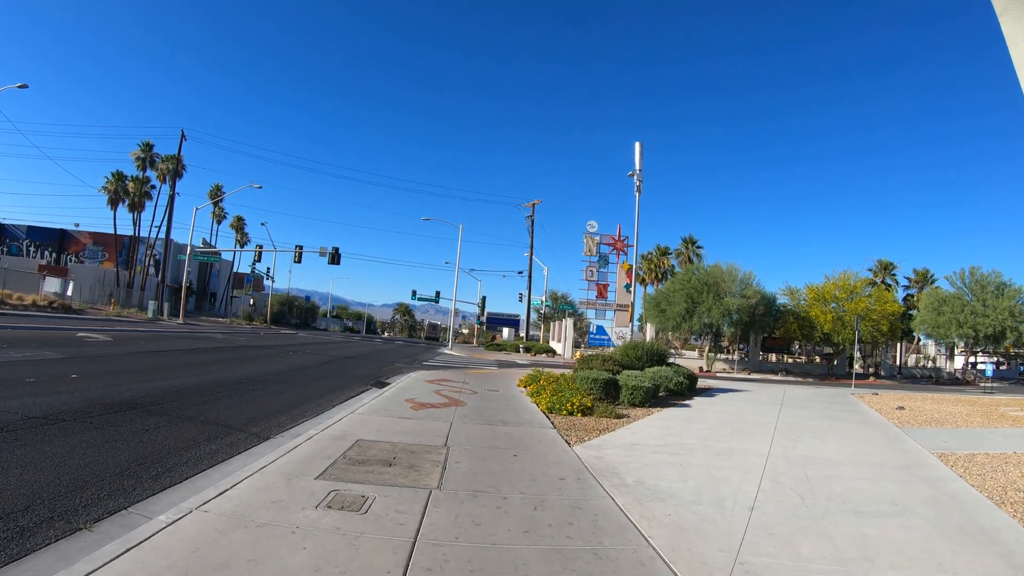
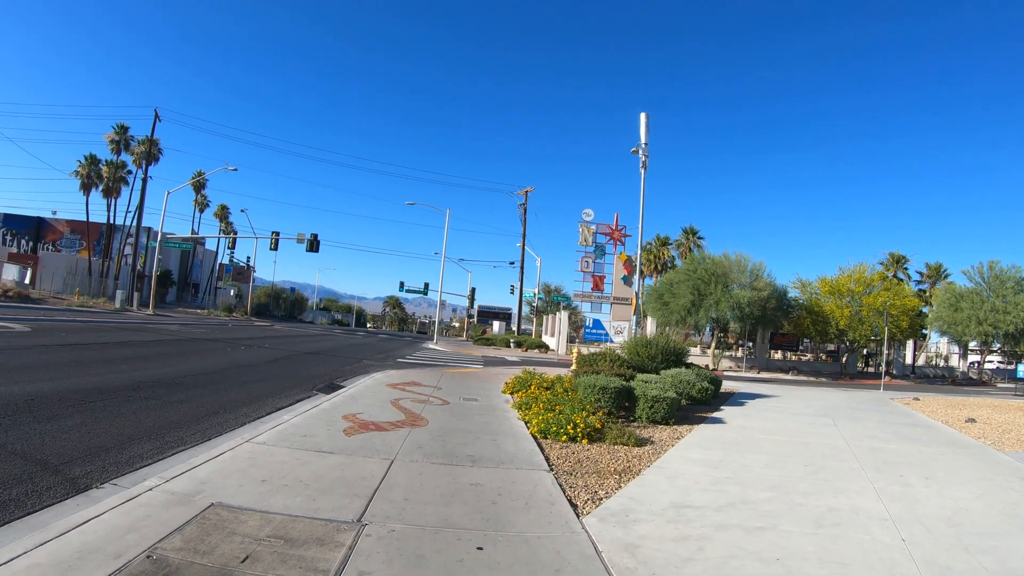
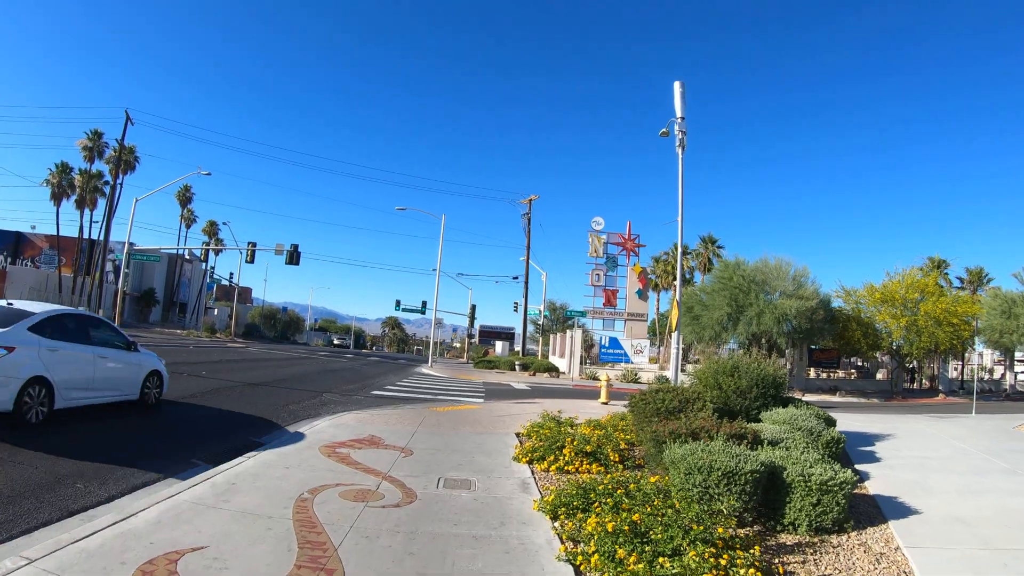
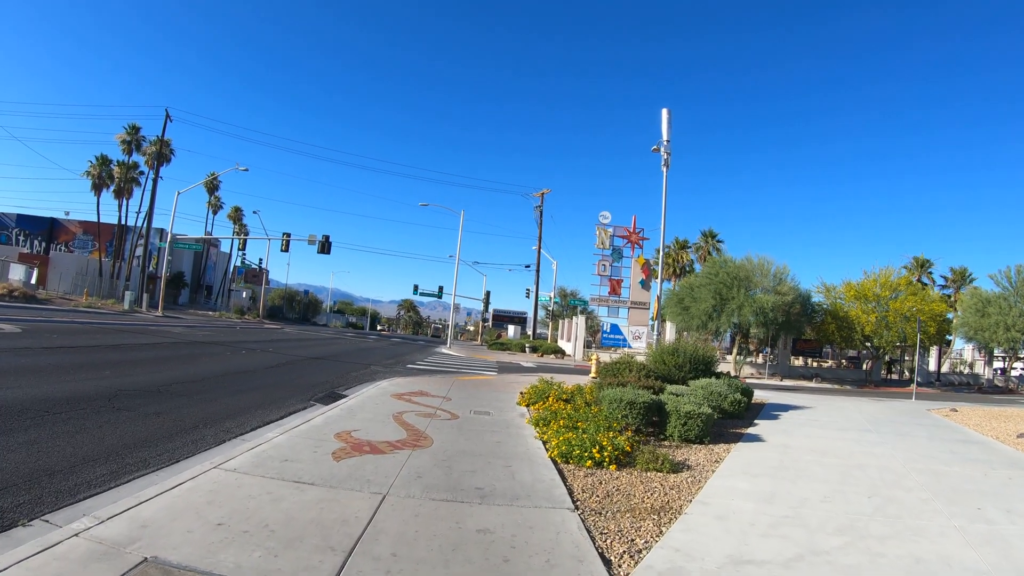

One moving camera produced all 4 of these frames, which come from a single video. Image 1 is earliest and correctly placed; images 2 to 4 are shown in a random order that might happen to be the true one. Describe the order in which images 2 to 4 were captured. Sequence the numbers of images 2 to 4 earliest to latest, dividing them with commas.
2, 4, 3
